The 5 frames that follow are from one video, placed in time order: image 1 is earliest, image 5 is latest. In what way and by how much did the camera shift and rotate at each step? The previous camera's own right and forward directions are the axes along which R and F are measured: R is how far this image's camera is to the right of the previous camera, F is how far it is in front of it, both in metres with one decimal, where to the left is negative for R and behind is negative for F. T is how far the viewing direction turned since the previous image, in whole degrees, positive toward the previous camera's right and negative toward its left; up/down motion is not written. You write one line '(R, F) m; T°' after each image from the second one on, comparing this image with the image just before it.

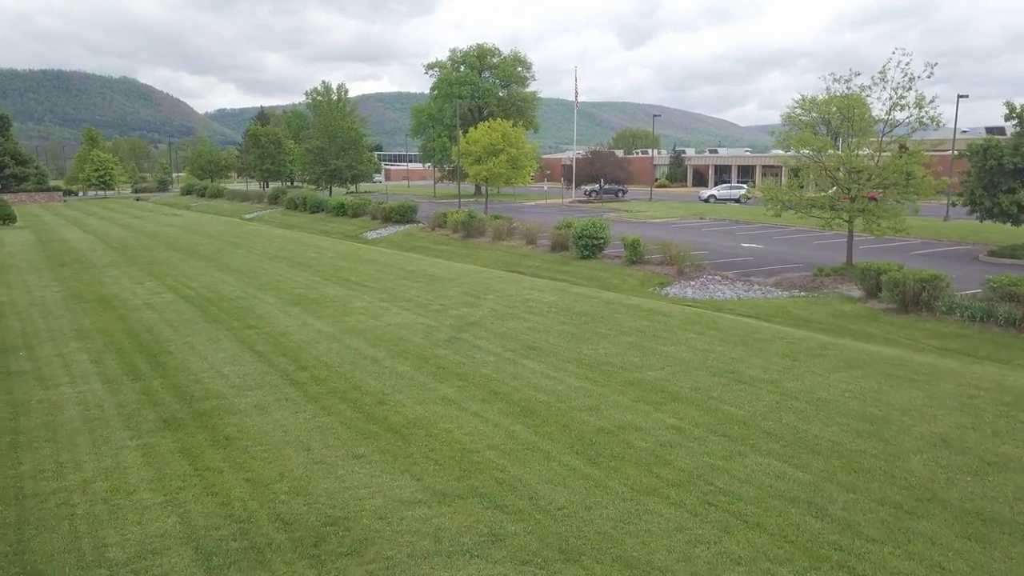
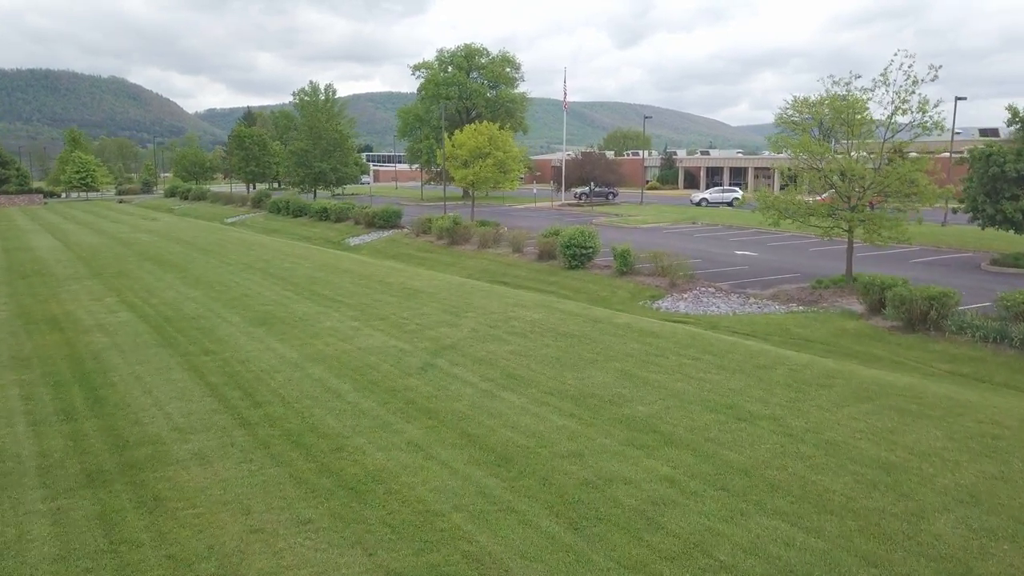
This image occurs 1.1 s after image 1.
(+0.2, +0.9) m; +1°
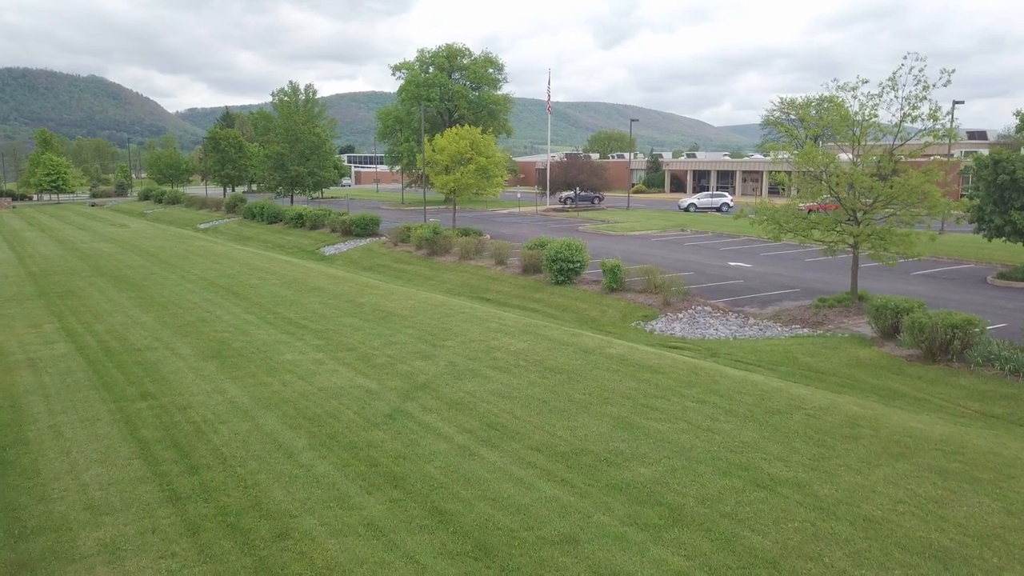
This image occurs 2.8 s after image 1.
(0.0, +1.2) m; +1°
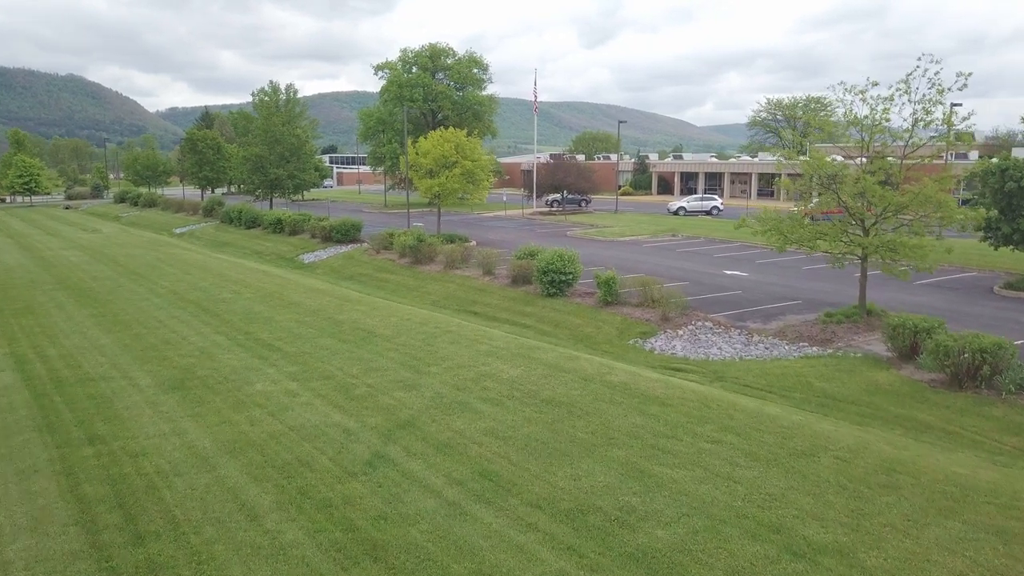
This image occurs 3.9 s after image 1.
(-0.1, +0.9) m; +1°
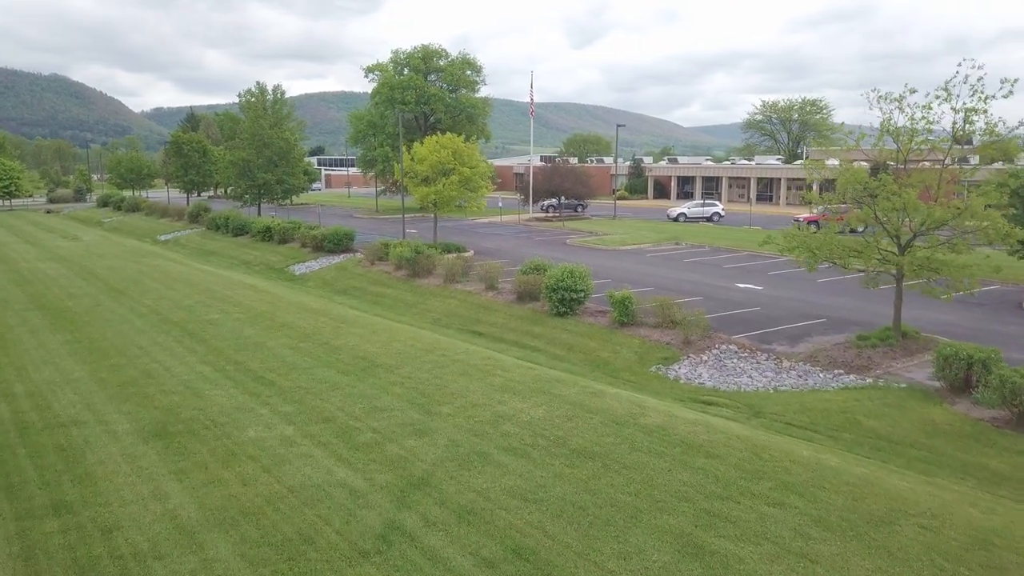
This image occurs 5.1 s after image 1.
(-0.4, +1.1) m; +1°
